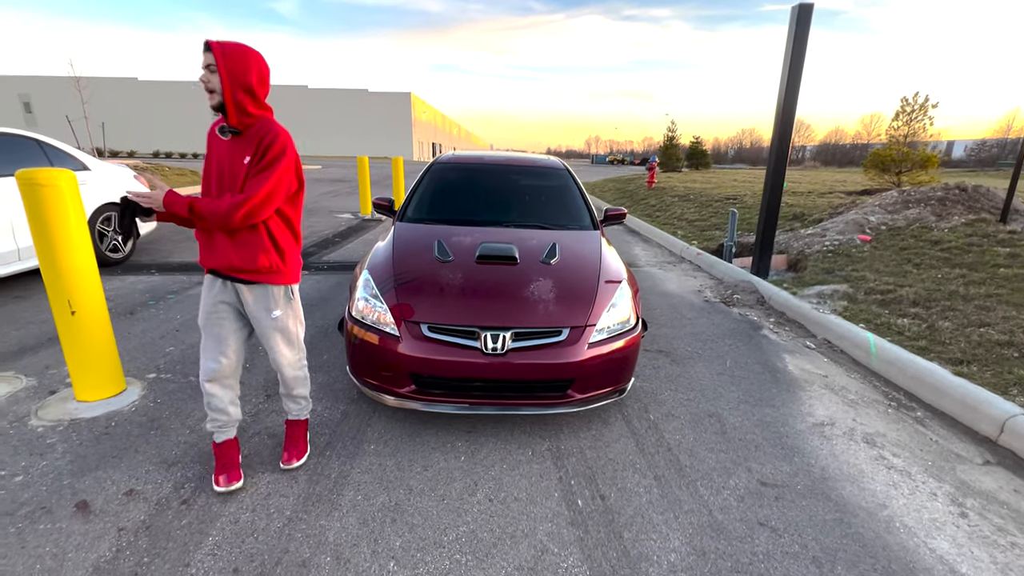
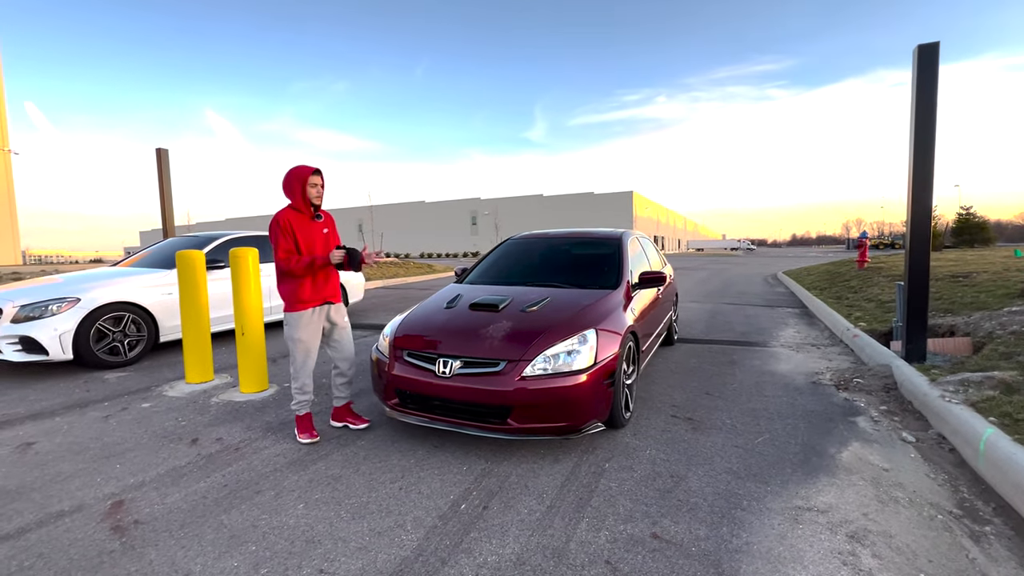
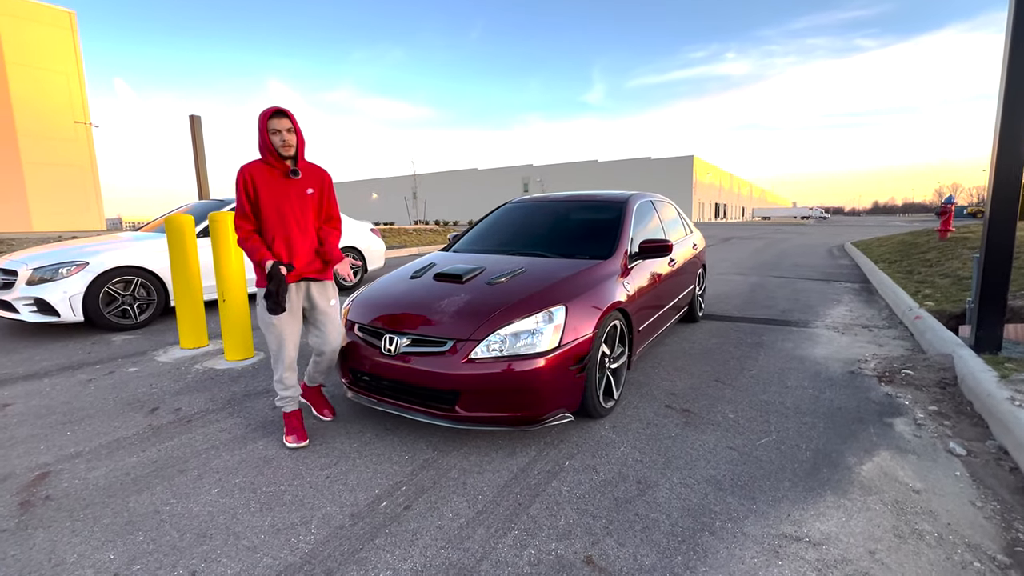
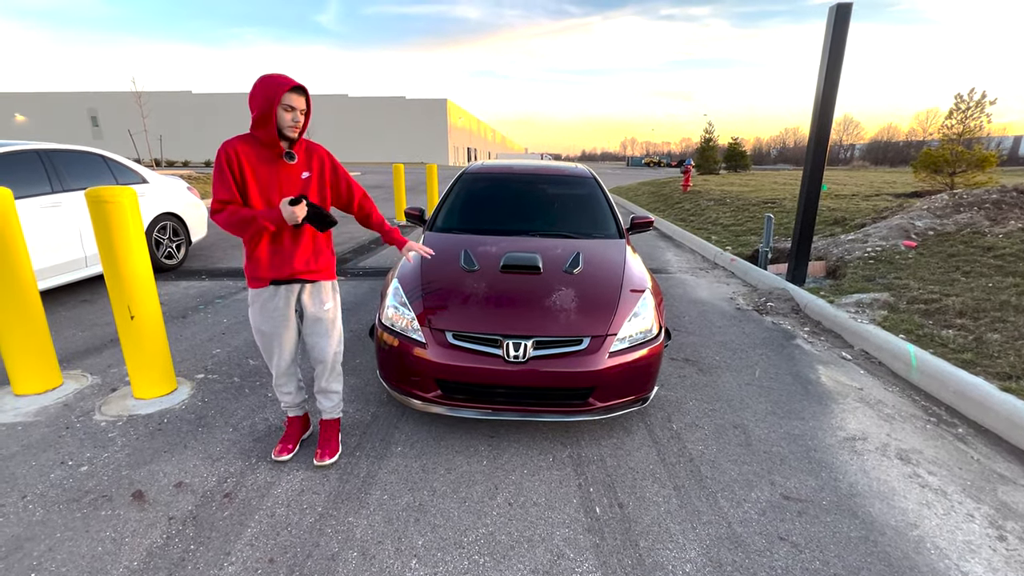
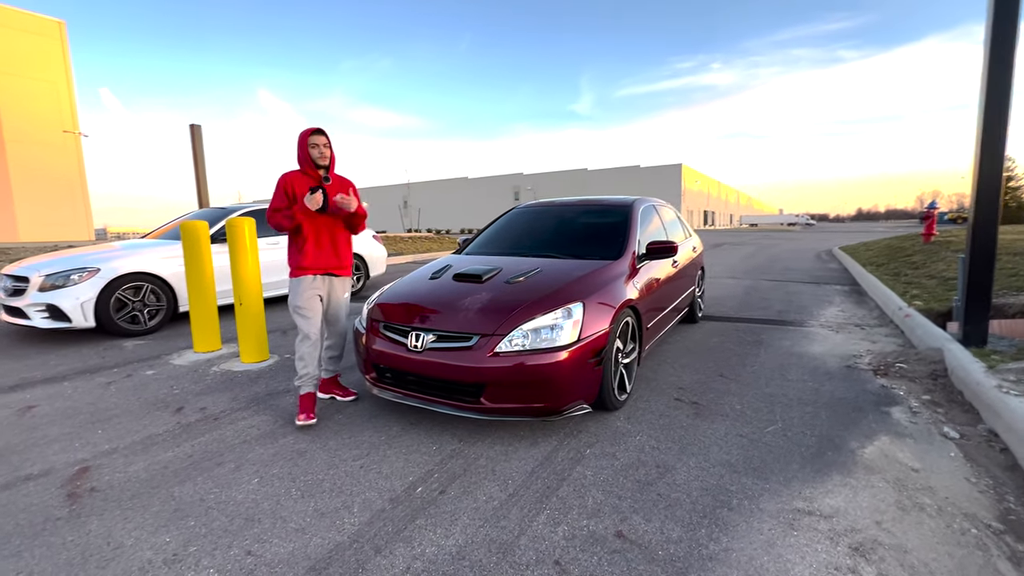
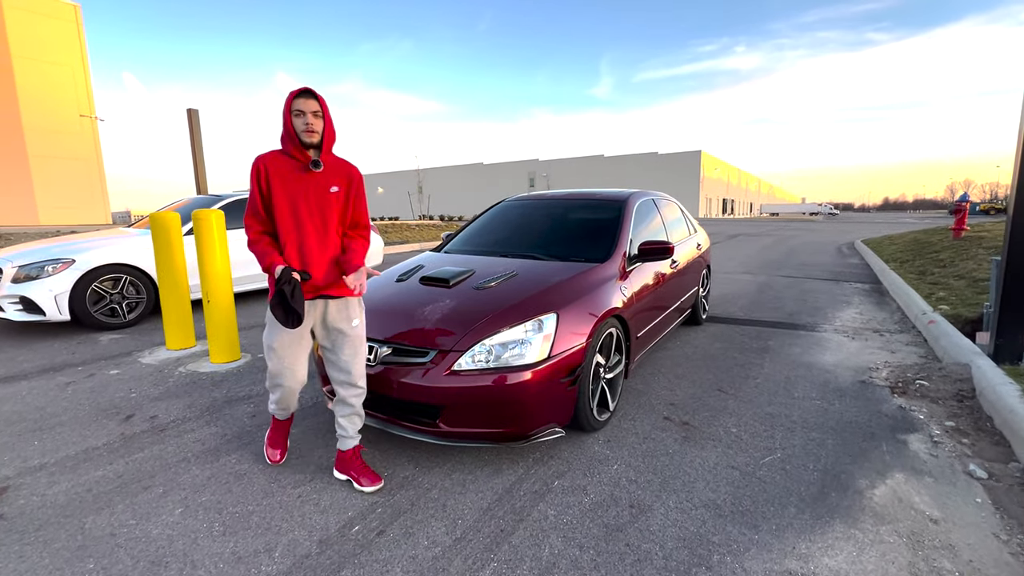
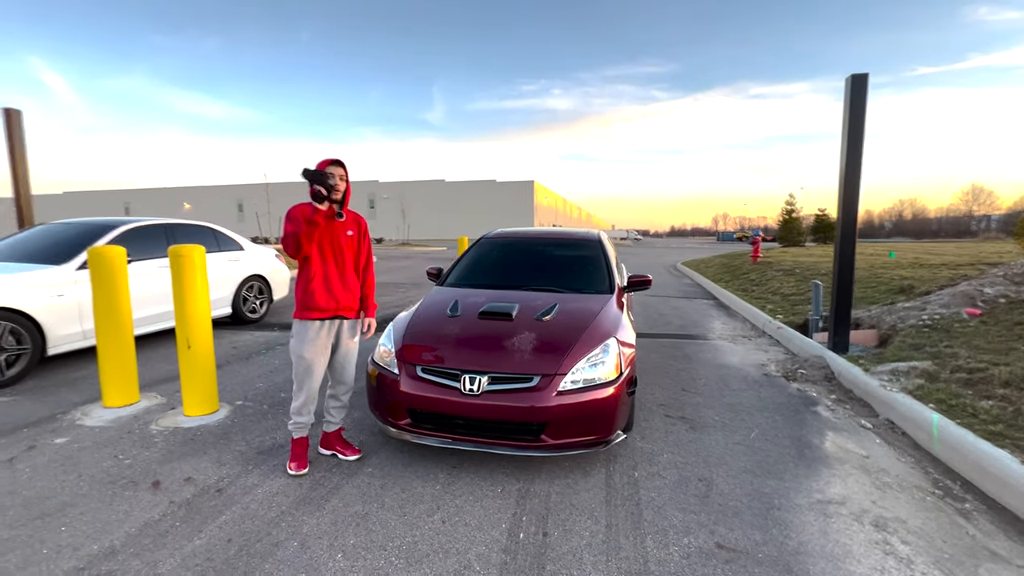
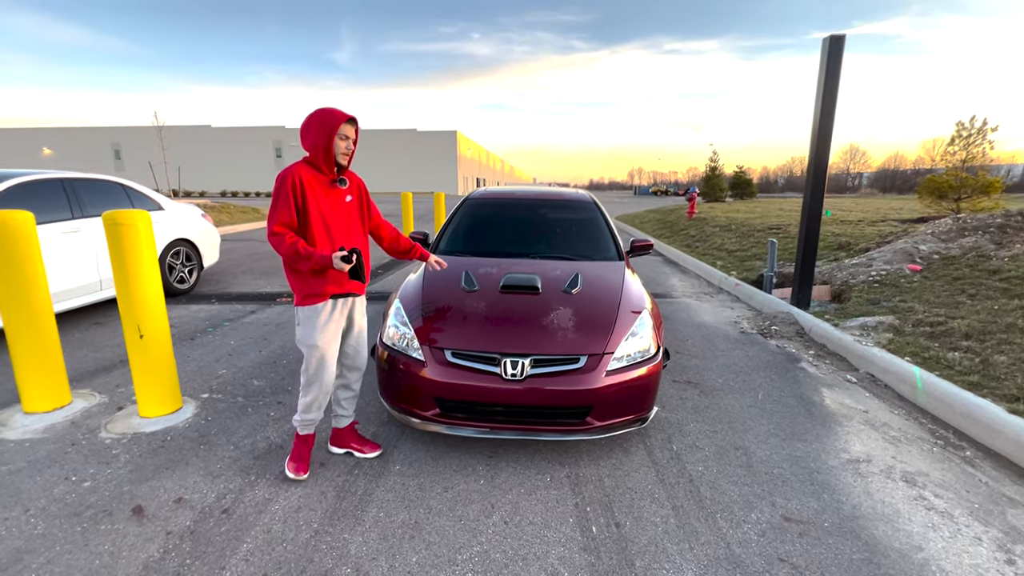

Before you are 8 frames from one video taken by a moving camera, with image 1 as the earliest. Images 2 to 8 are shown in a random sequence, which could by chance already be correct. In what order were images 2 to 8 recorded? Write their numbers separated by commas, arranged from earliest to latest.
4, 8, 7, 2, 5, 3, 6
